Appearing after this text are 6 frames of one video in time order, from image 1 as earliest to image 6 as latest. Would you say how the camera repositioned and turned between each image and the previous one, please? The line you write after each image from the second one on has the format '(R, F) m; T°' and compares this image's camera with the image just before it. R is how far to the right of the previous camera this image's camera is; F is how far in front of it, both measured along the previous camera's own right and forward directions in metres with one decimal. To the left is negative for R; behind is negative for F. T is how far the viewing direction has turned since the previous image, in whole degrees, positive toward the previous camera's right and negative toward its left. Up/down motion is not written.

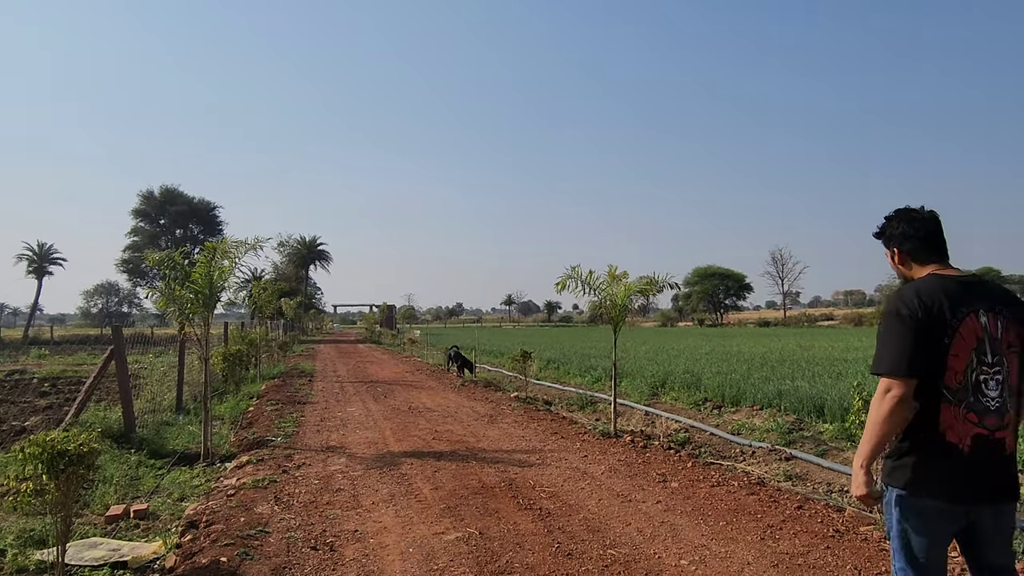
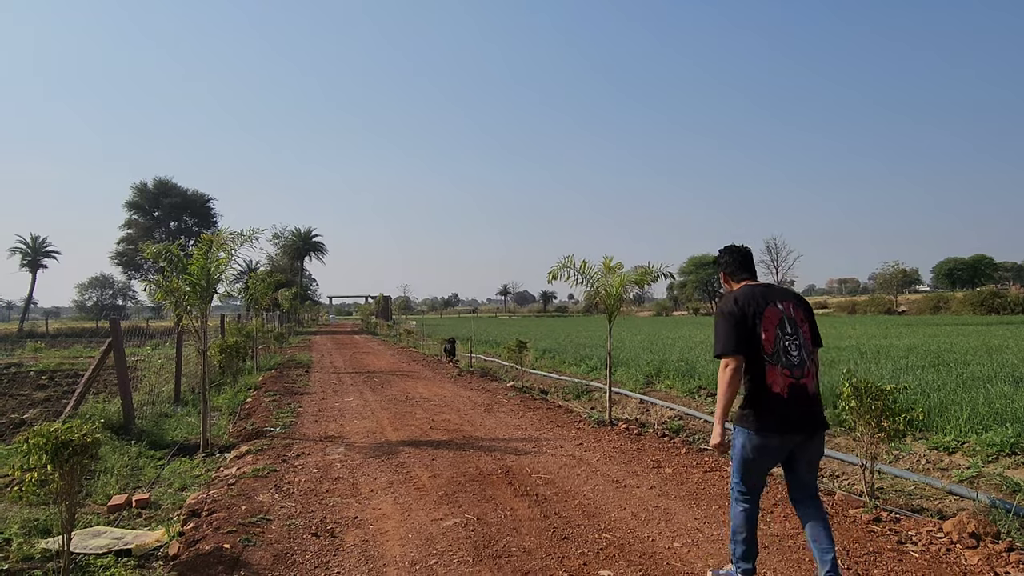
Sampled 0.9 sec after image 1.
(0.0, -0.1) m; 0°
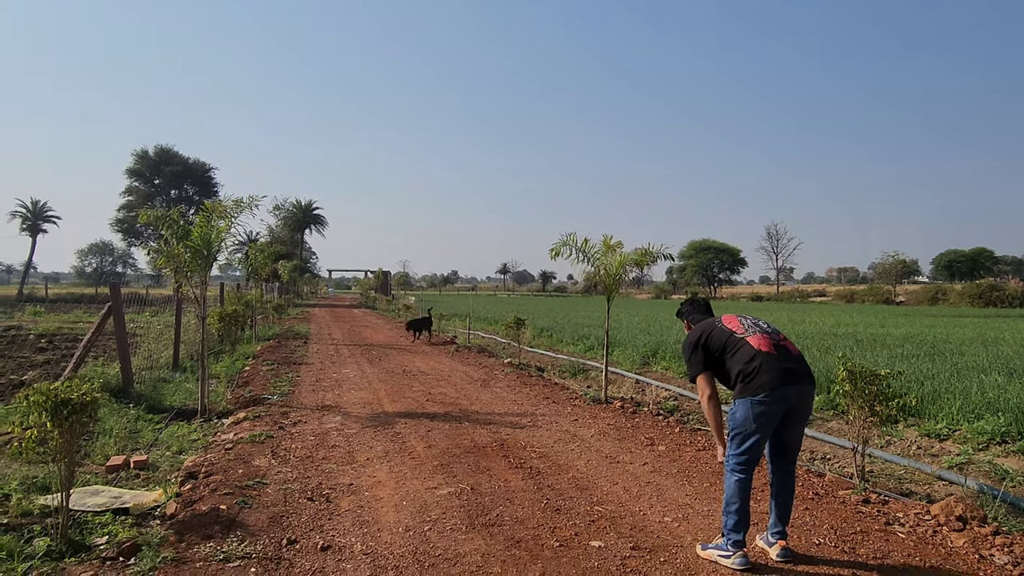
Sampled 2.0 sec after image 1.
(0.0, 0.0) m; 0°
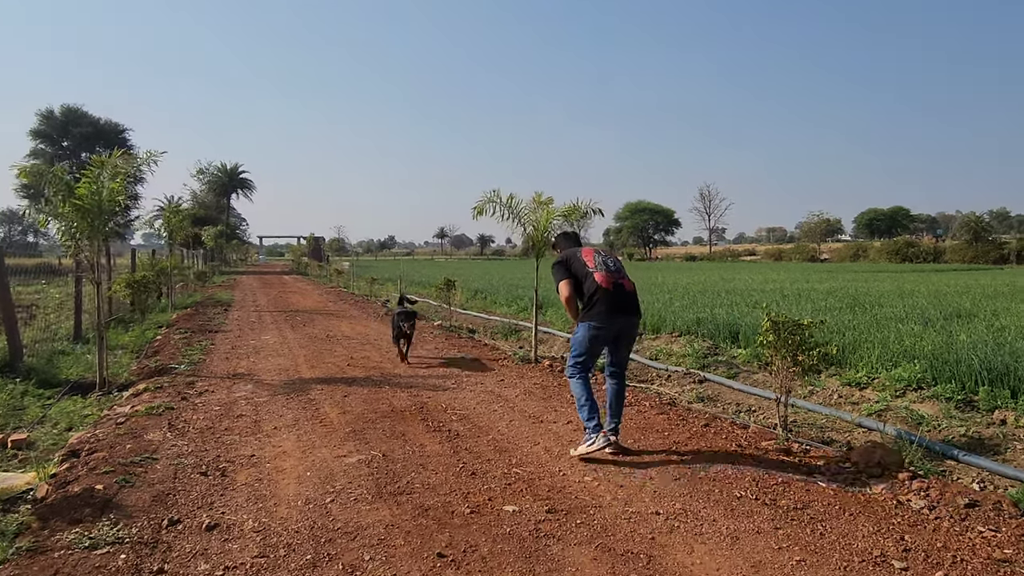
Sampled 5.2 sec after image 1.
(+0.2, +0.4) m; +6°
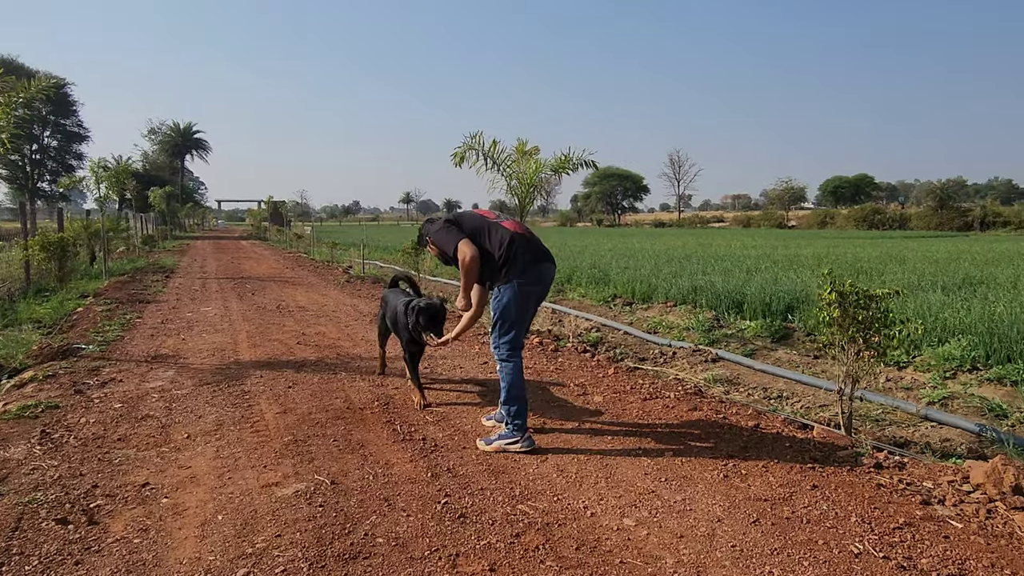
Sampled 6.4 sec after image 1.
(-0.2, +1.3) m; +3°
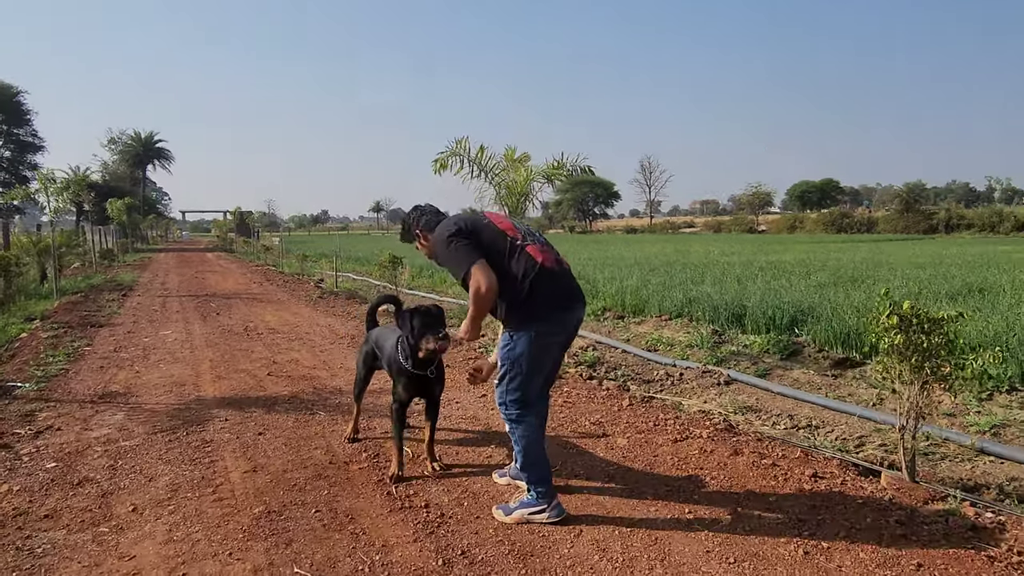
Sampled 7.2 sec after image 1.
(-0.2, +0.6) m; +3°
